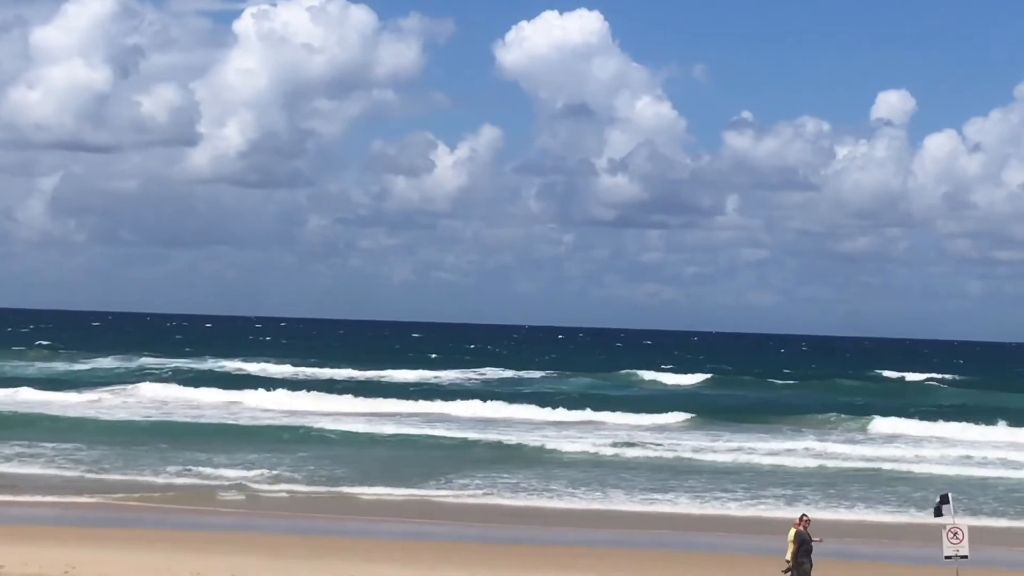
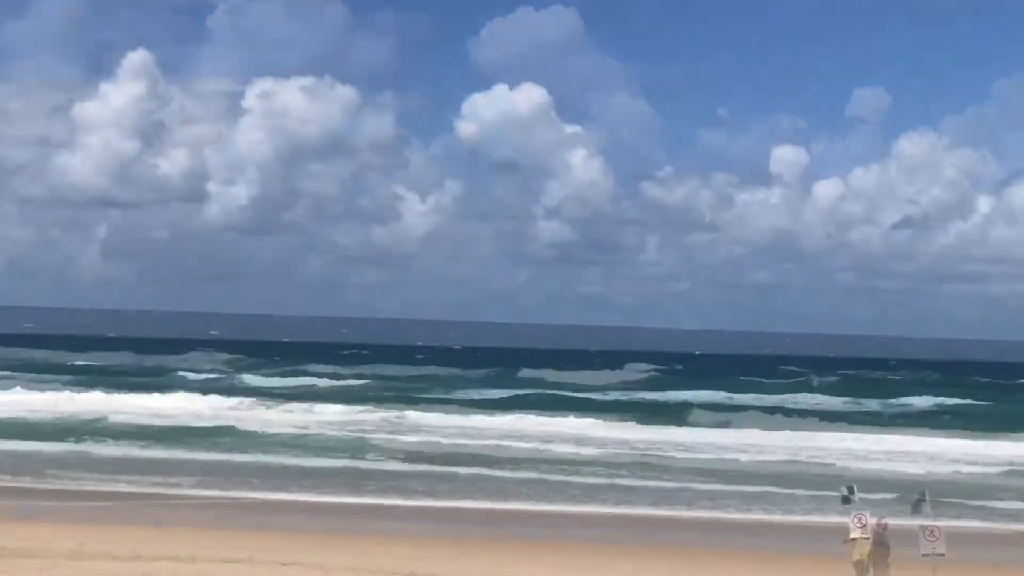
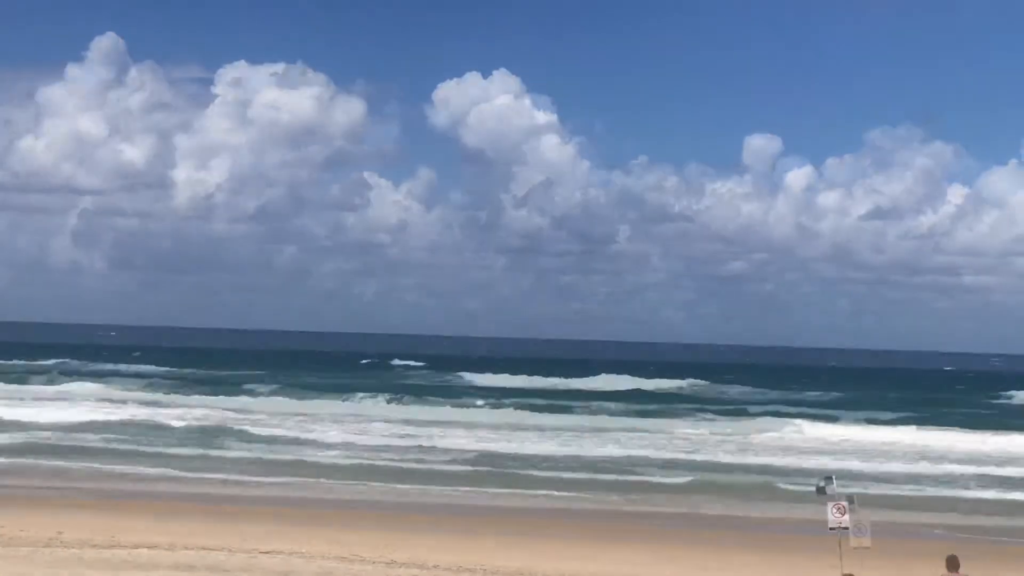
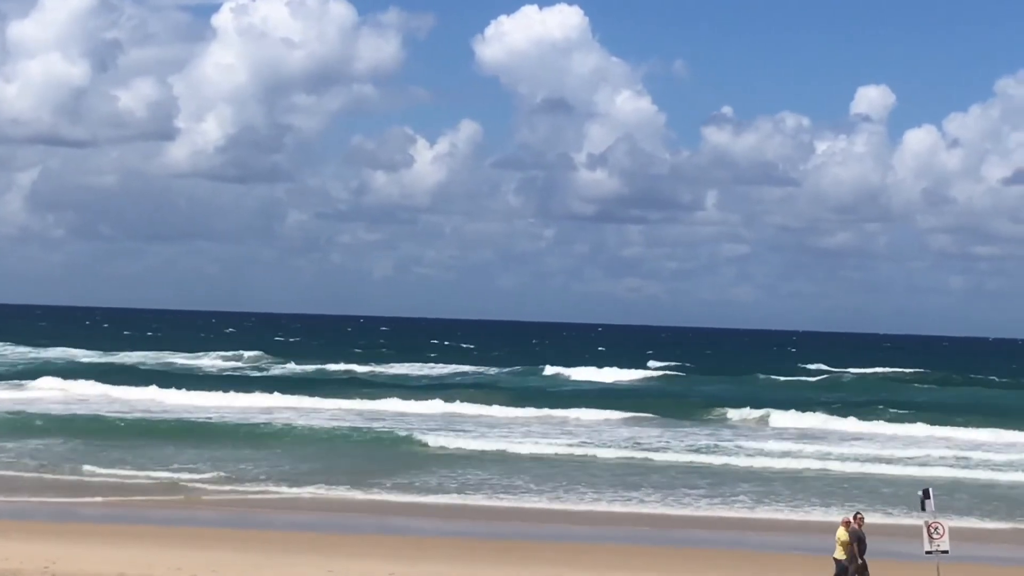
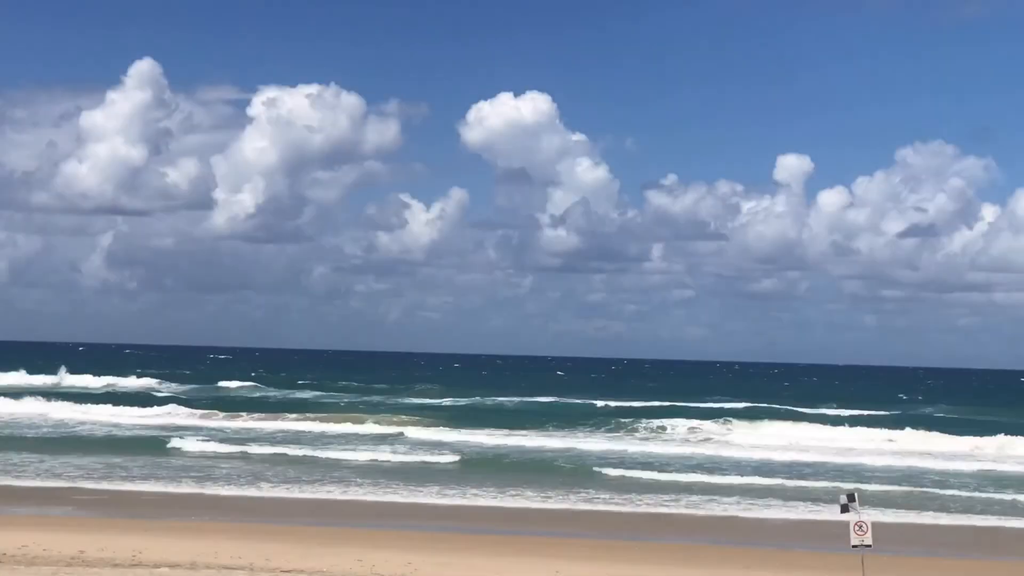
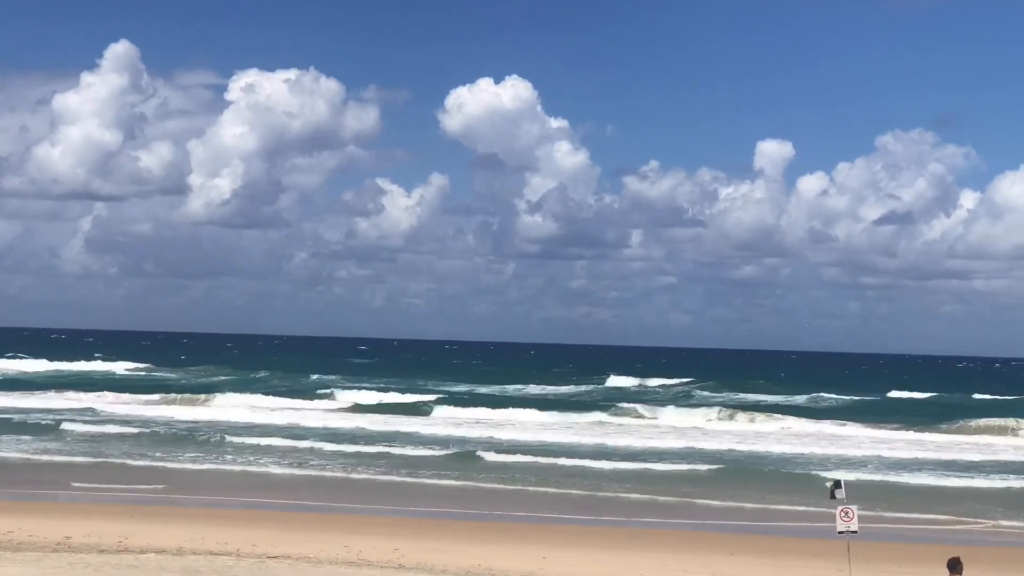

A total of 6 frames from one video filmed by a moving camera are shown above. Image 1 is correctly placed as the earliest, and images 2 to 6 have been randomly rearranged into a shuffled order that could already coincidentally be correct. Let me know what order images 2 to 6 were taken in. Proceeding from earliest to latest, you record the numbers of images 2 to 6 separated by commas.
4, 2, 3, 5, 6
